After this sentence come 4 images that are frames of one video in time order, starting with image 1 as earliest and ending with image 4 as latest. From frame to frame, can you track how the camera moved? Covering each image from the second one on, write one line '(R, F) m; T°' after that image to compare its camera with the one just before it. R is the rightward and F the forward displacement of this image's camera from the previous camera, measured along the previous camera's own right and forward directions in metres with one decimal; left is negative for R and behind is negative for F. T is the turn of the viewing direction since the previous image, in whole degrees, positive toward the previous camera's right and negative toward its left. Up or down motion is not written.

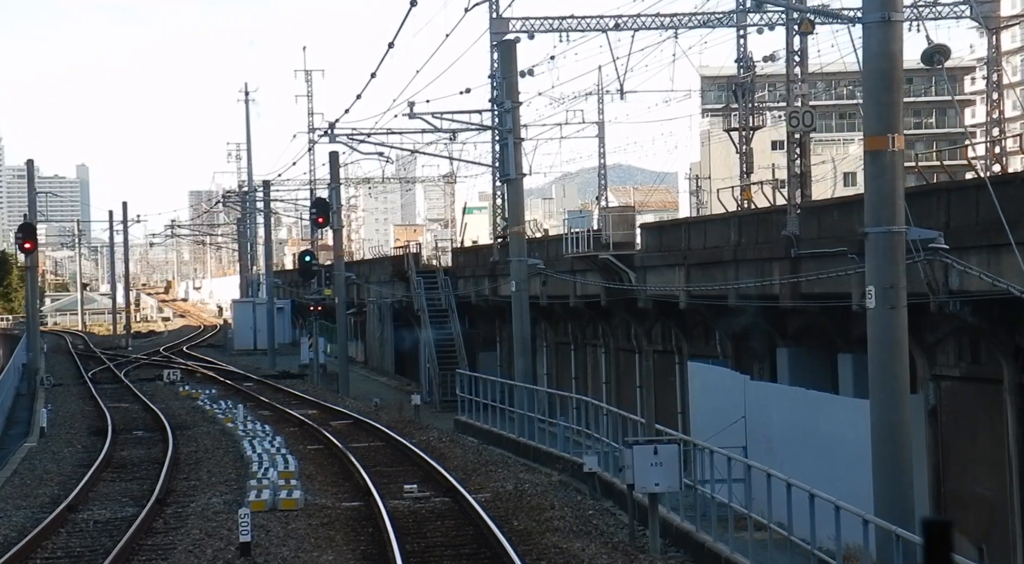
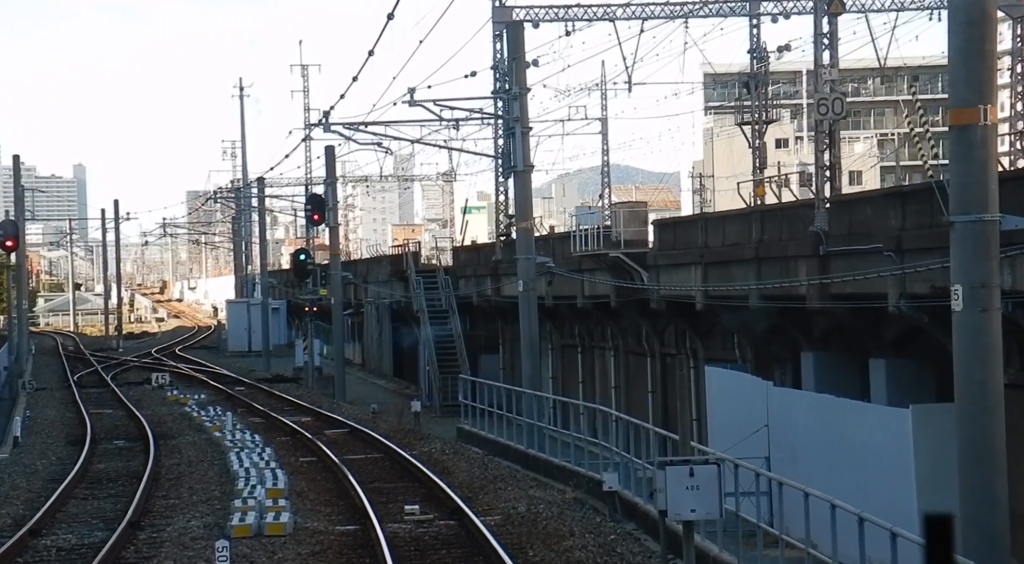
(-0.1, +1.6) m; 0°
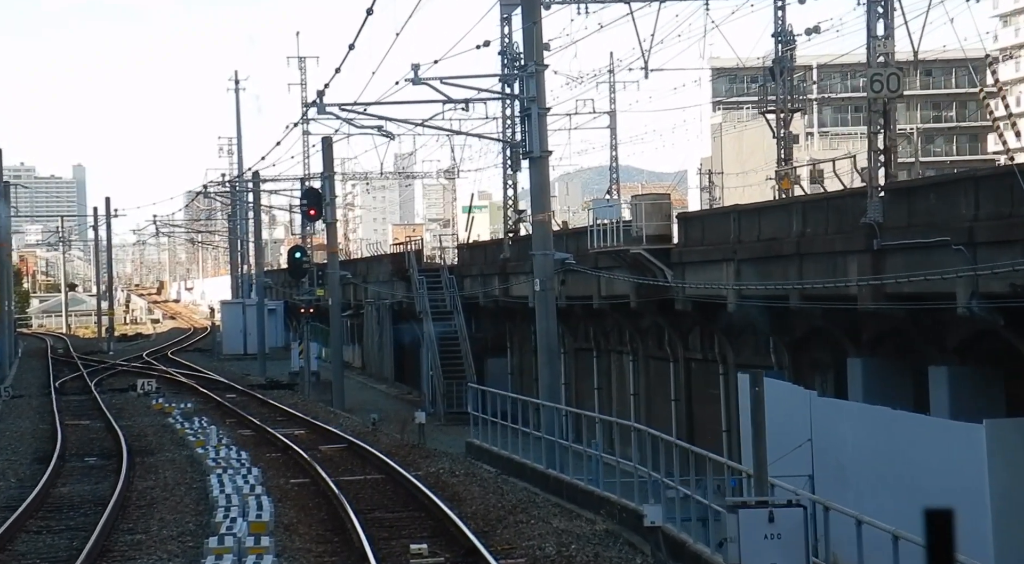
(-0.2, +2.3) m; 0°
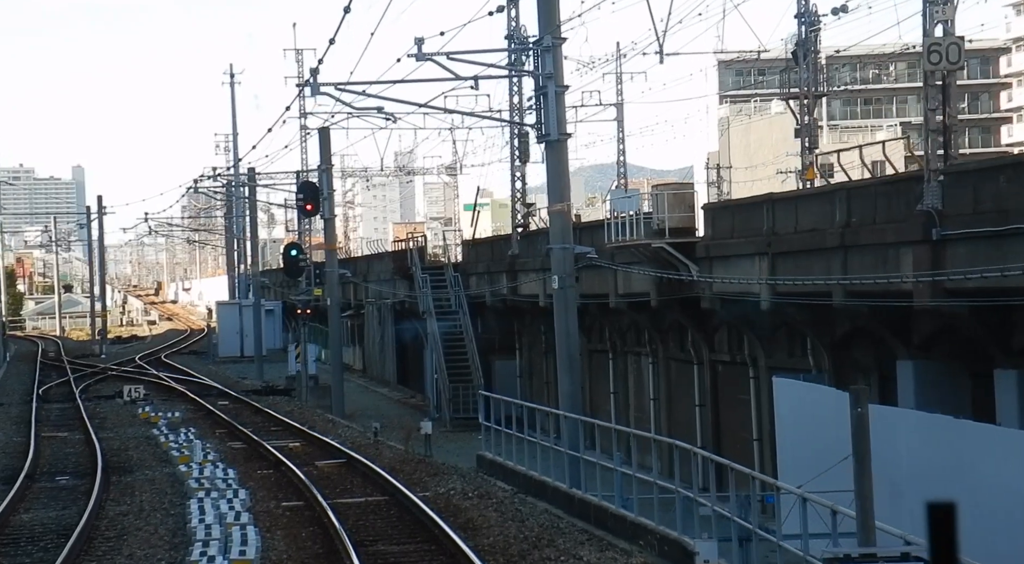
(-0.2, +2.0) m; 0°
